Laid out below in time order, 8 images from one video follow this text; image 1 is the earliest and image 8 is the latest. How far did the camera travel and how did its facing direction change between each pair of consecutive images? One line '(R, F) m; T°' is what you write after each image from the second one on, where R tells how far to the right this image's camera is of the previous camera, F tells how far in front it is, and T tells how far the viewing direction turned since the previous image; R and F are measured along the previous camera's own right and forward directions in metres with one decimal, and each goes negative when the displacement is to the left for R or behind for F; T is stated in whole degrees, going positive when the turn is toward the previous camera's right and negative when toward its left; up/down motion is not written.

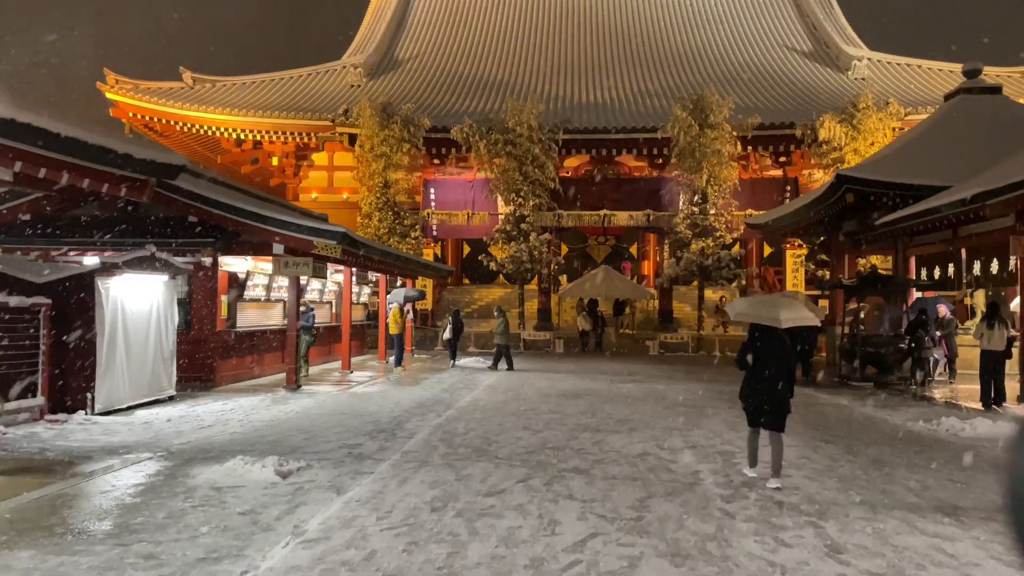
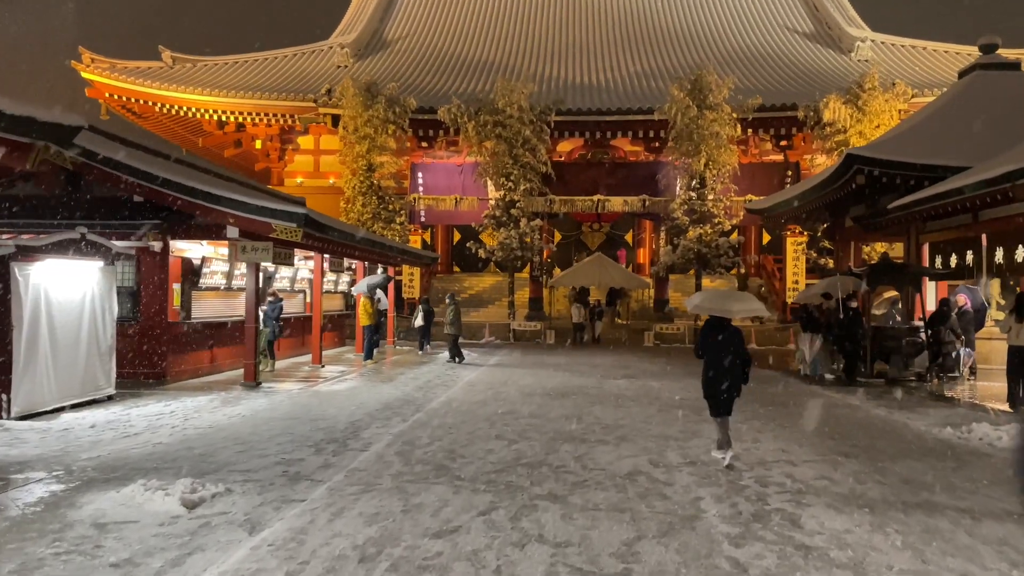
(+0.2, +0.9) m; 0°
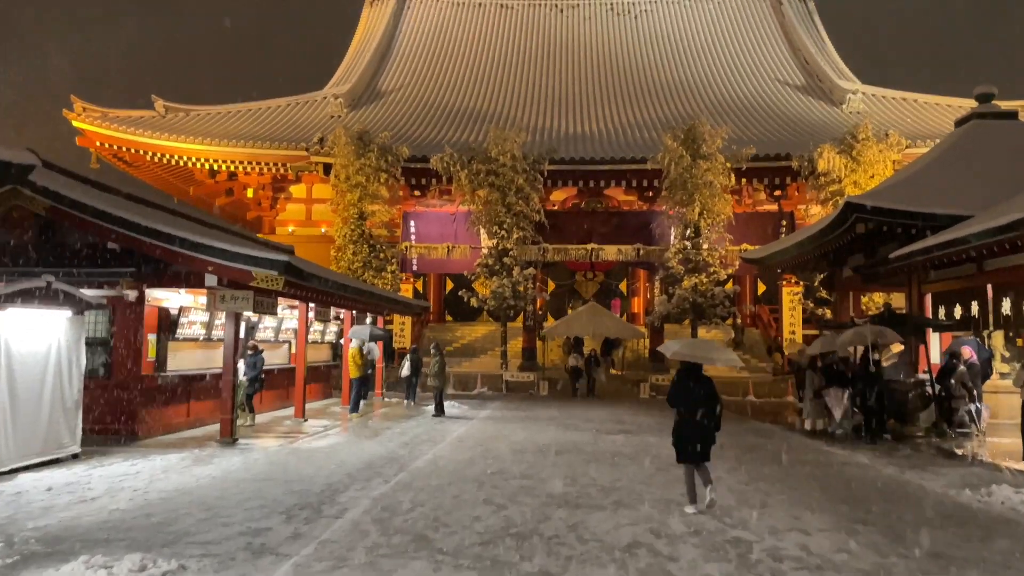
(0.0, +0.3) m; 0°
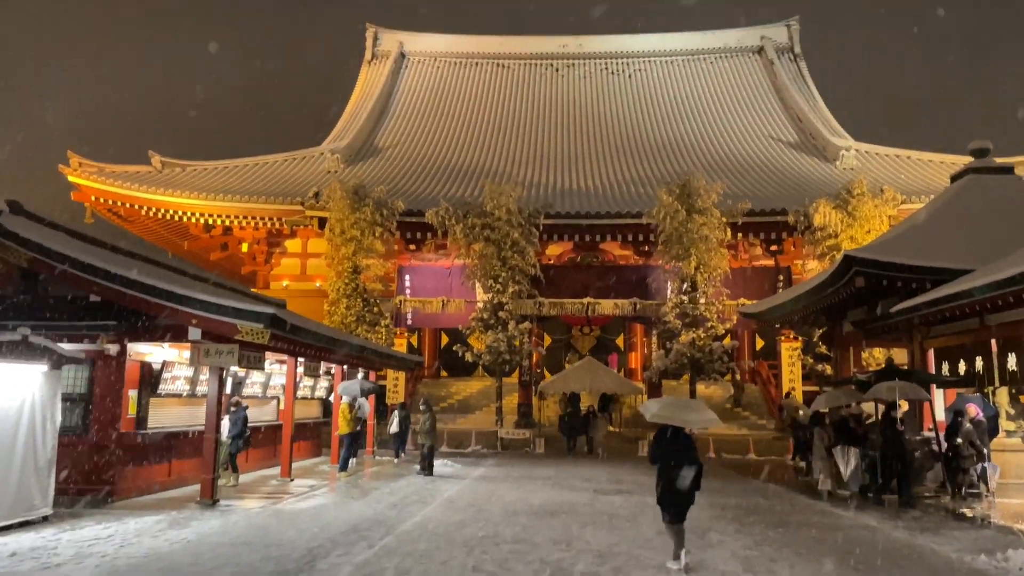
(0.0, +0.2) m; 0°
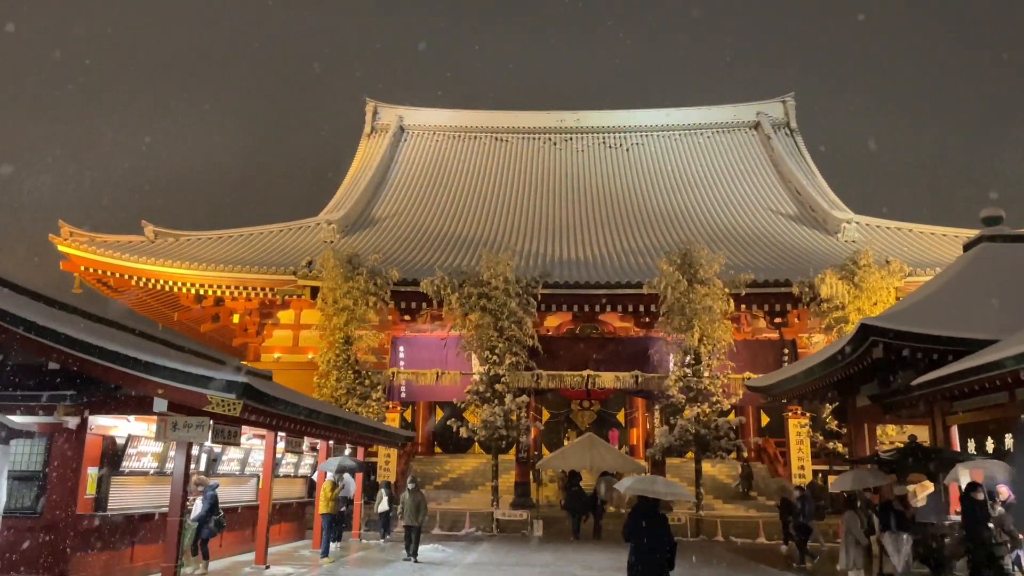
(0.0, +0.6) m; 0°
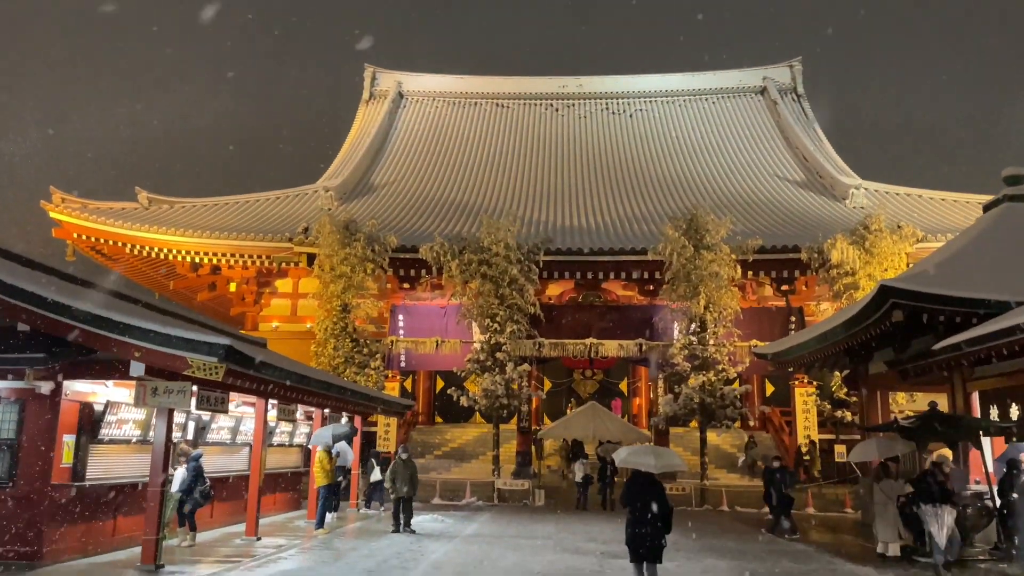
(0.0, +0.5) m; 0°
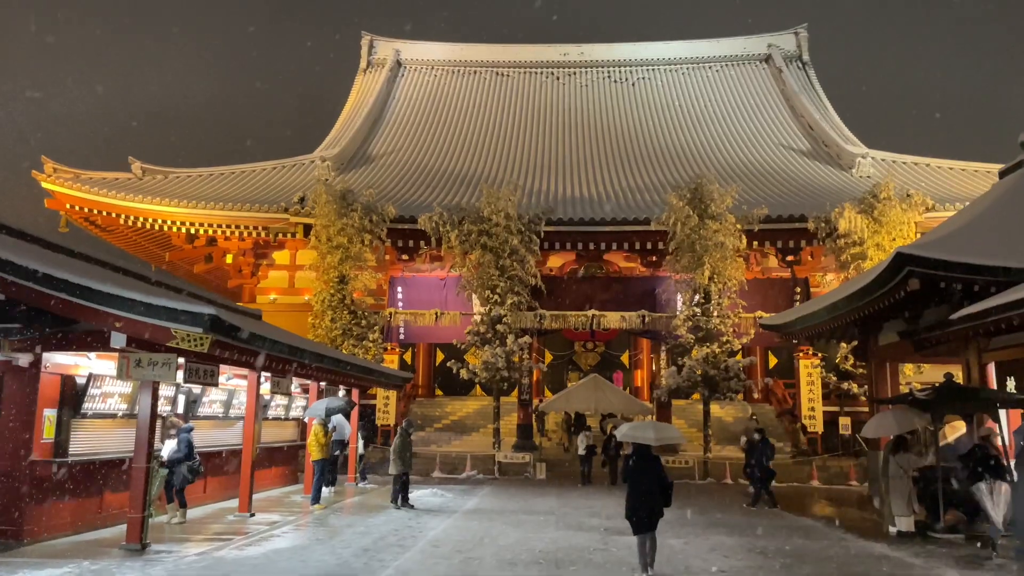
(0.0, +0.3) m; 0°
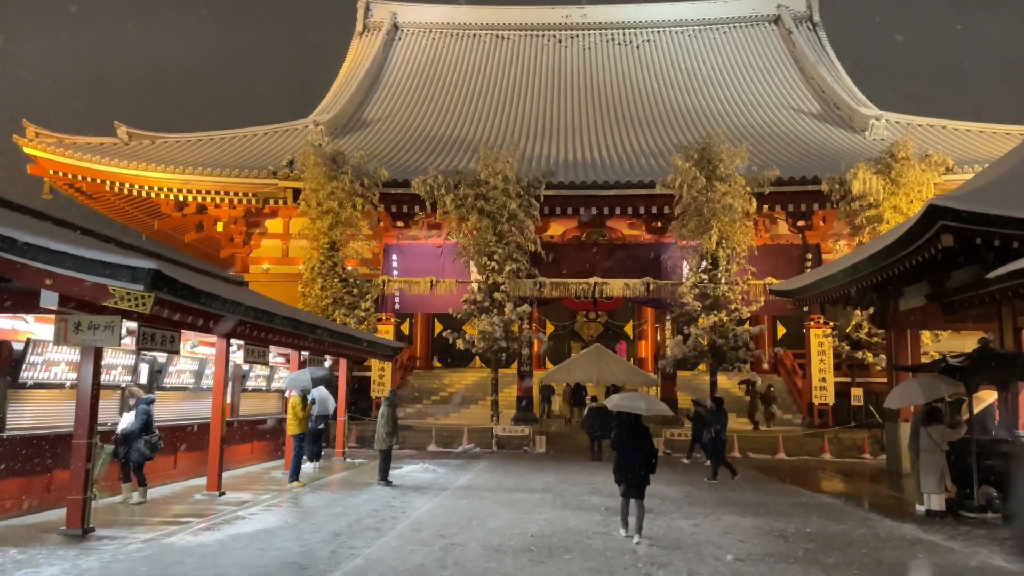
(+0.1, +0.8) m; 0°
